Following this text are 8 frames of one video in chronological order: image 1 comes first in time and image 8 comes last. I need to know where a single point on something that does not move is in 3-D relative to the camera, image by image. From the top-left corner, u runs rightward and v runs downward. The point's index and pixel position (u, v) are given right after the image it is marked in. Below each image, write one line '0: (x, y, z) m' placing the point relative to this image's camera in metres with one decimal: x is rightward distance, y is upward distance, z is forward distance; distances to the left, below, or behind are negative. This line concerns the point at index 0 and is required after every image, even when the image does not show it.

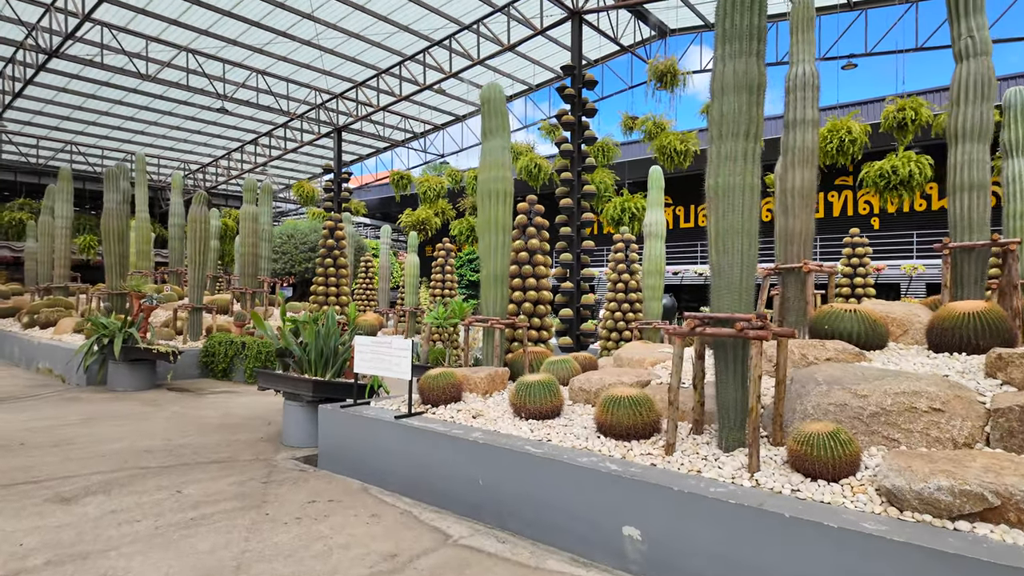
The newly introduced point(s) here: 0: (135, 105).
0: (-8.7, +4.2, +13.7) m
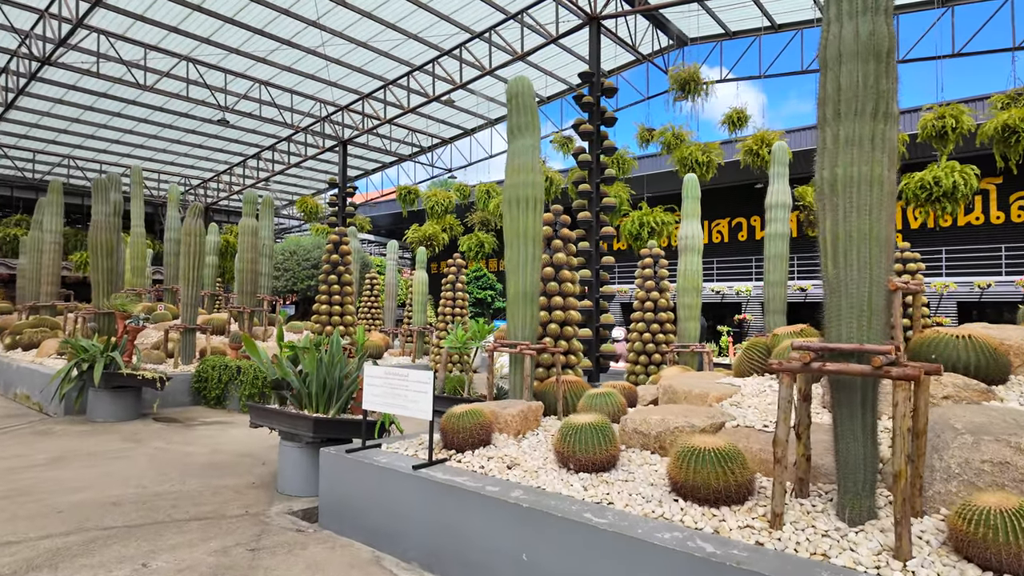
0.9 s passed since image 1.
0: (-8.4, +3.8, +13.3) m
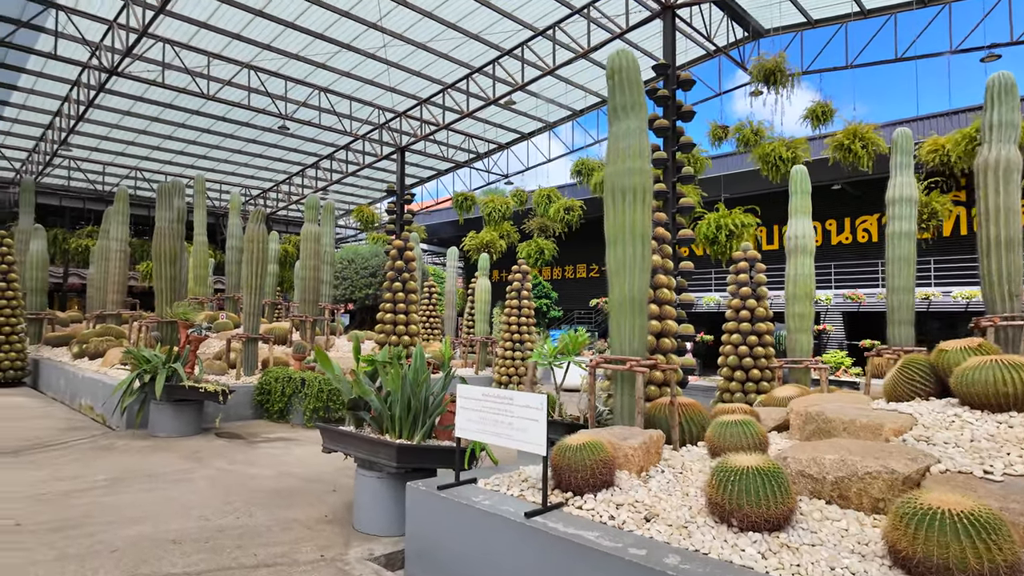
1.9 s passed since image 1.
0: (-7.1, +3.6, +13.5) m
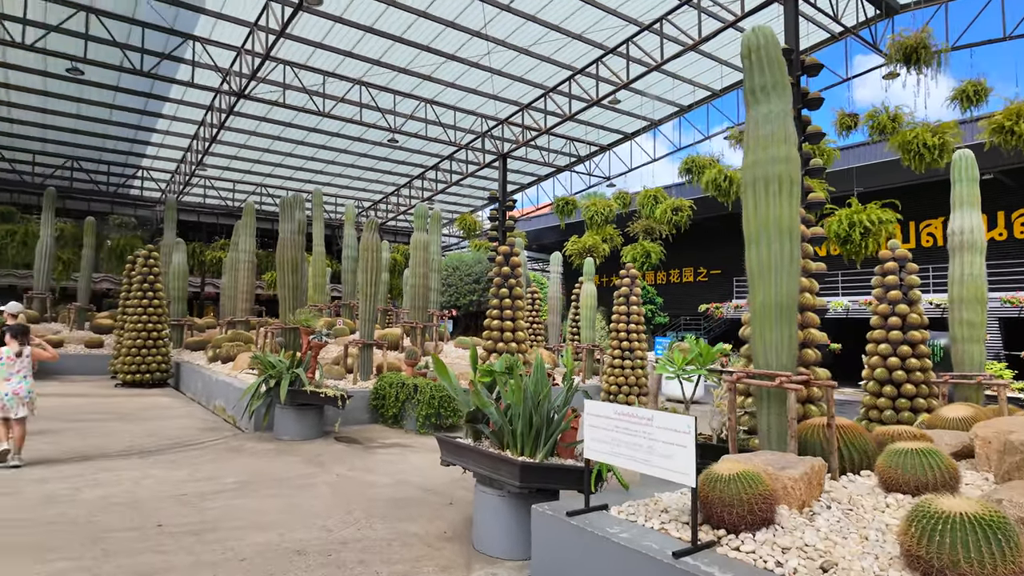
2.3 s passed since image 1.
0: (-4.7, +3.4, +14.2) m
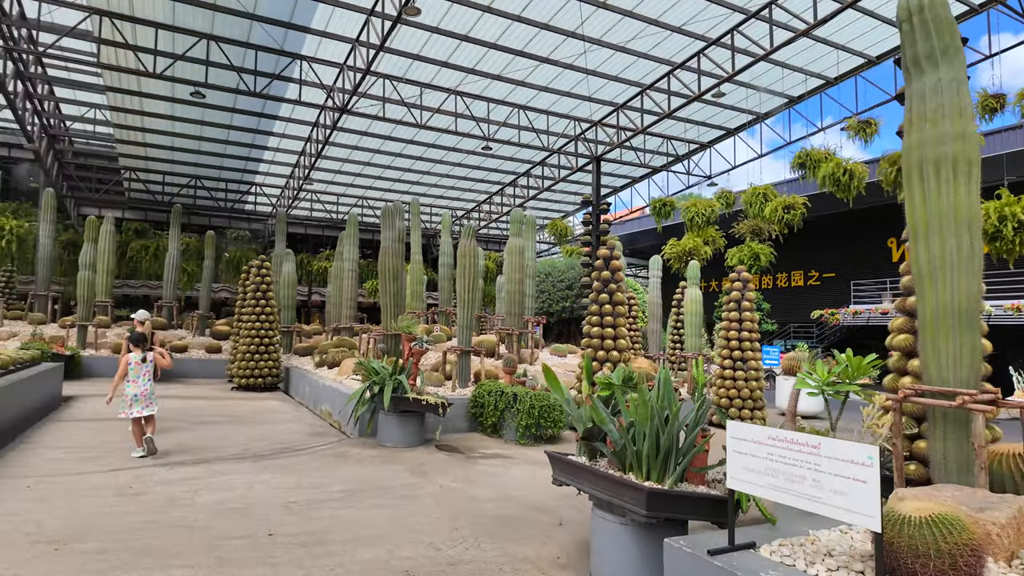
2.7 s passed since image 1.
0: (-2.5, +3.2, +14.6) m
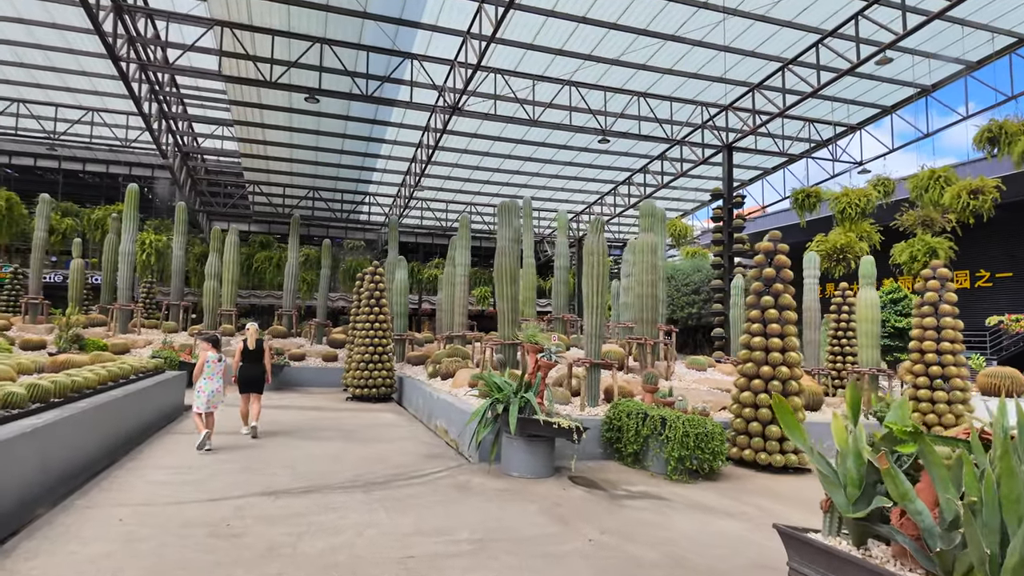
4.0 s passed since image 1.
0: (+0.2, +3.1, +14.0) m
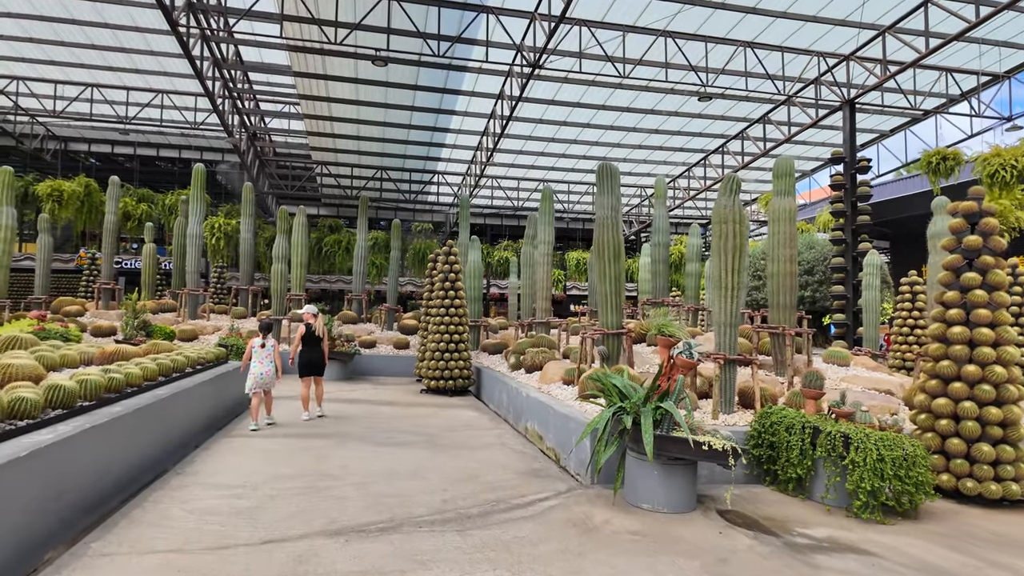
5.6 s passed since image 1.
0: (+1.9, +3.5, +12.7) m
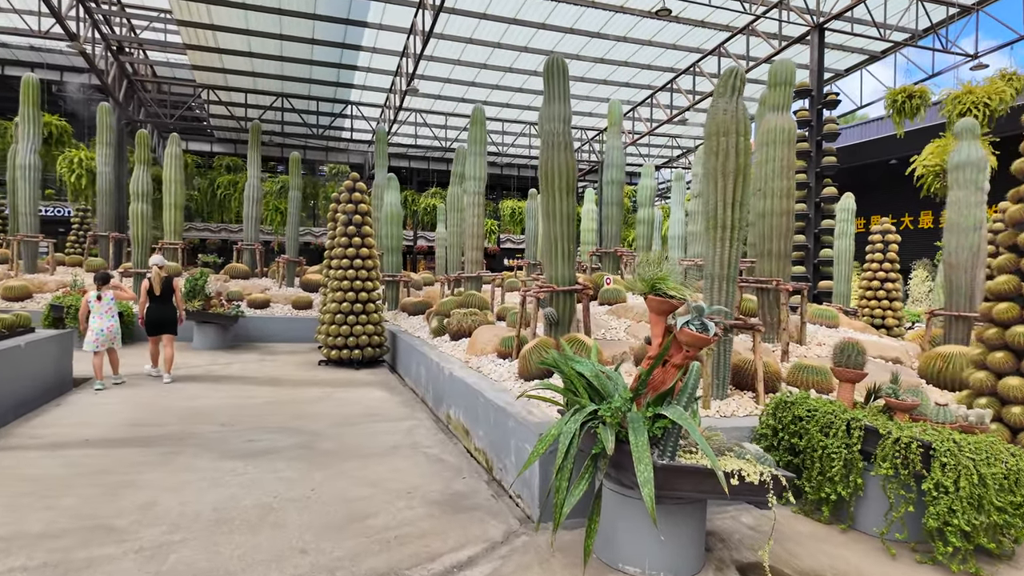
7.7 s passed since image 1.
0: (+0.6, +4.4, +11.1) m
